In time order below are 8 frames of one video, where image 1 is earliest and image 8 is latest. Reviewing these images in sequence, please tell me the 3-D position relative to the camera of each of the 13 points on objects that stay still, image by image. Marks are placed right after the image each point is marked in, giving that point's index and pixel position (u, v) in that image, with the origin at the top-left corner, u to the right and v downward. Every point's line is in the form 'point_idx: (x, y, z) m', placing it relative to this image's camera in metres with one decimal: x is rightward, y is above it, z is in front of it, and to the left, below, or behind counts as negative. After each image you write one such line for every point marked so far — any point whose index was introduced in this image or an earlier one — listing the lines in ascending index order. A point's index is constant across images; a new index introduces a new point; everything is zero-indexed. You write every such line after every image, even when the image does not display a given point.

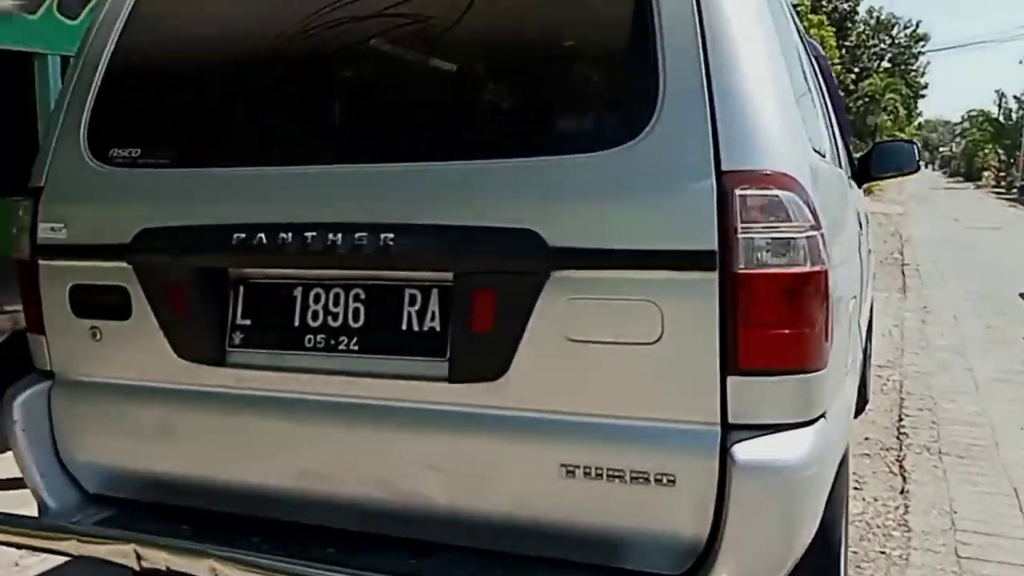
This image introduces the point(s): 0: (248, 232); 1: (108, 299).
0: (-0.6, +0.1, +2.1) m
1: (-1.1, 0.0, +2.3) m
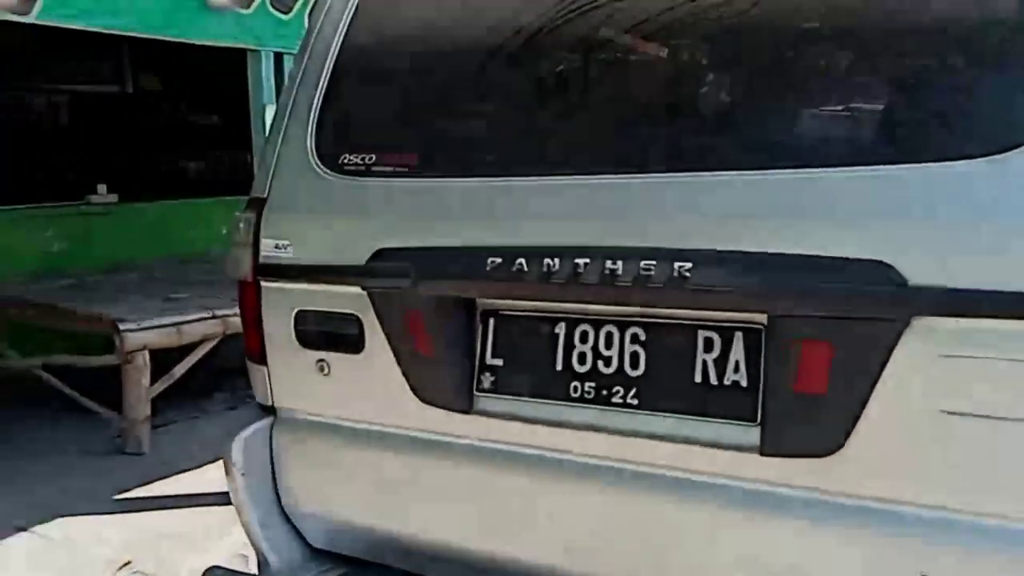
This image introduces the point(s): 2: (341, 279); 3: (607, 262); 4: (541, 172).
0: (0.0, +0.1, +1.7) m
1: (-0.4, -0.1, +2.0) m
2: (-0.4, 0.0, +2.0) m
3: (+0.2, 0.0, +1.6) m
4: (+0.1, +0.2, +1.8) m
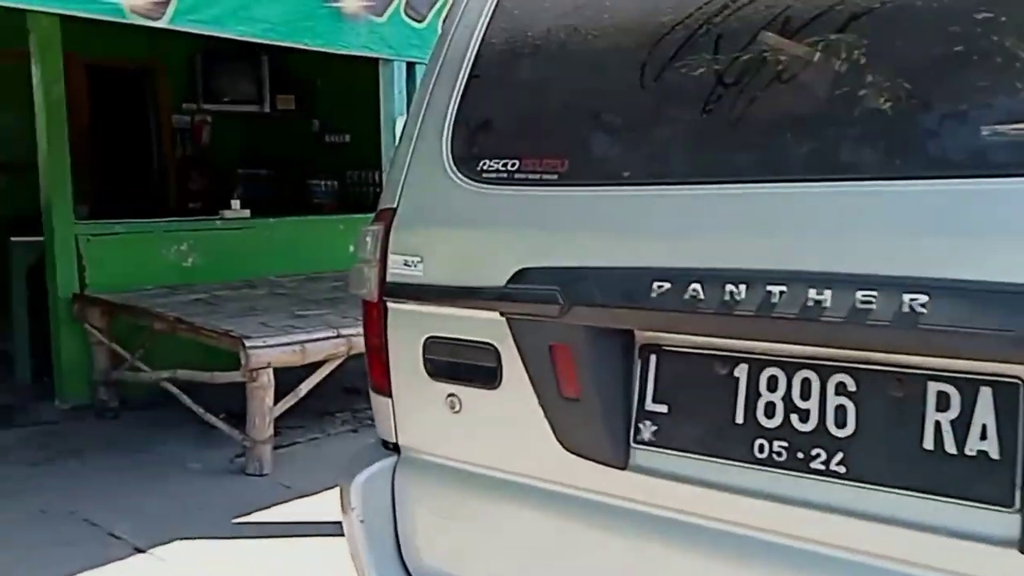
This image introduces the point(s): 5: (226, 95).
0: (+0.3, 0.0, +1.4) m
1: (-0.1, -0.2, +1.8) m
2: (-0.1, 0.0, +1.7) m
3: (+0.4, 0.0, +1.3) m
4: (+0.4, +0.2, +1.5) m
5: (-2.7, +1.8, +8.3) m
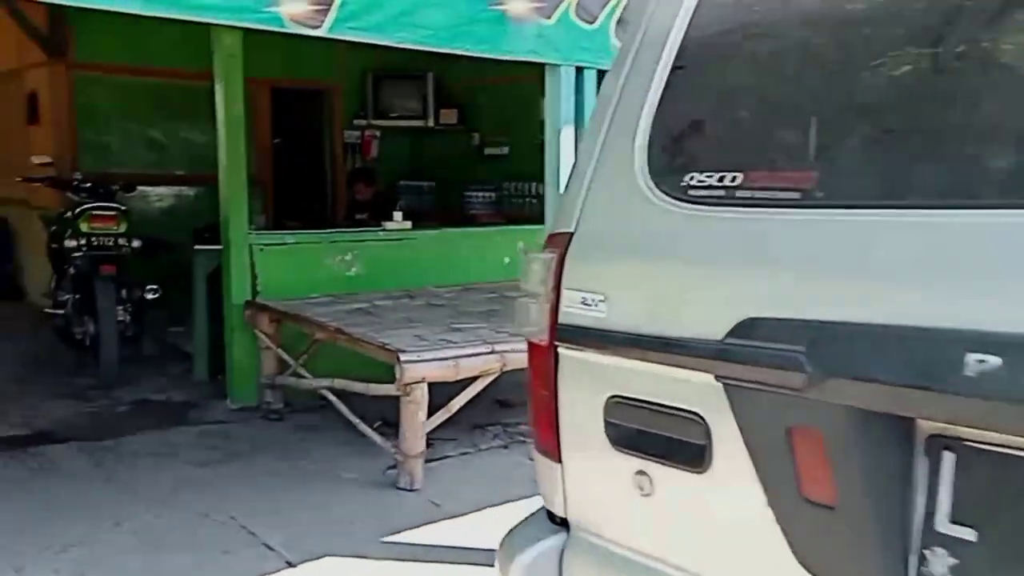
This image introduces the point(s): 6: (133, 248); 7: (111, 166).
0: (+0.5, -0.1, +1.0) m
1: (+0.2, -0.2, +1.4) m
2: (+0.3, -0.1, +1.3) m
3: (+0.7, -0.1, +0.8) m
4: (+0.6, +0.1, +1.0) m
5: (-1.1, +1.7, +8.2) m
6: (-2.2, +0.2, +5.0) m
7: (-3.4, +1.1, +7.6) m
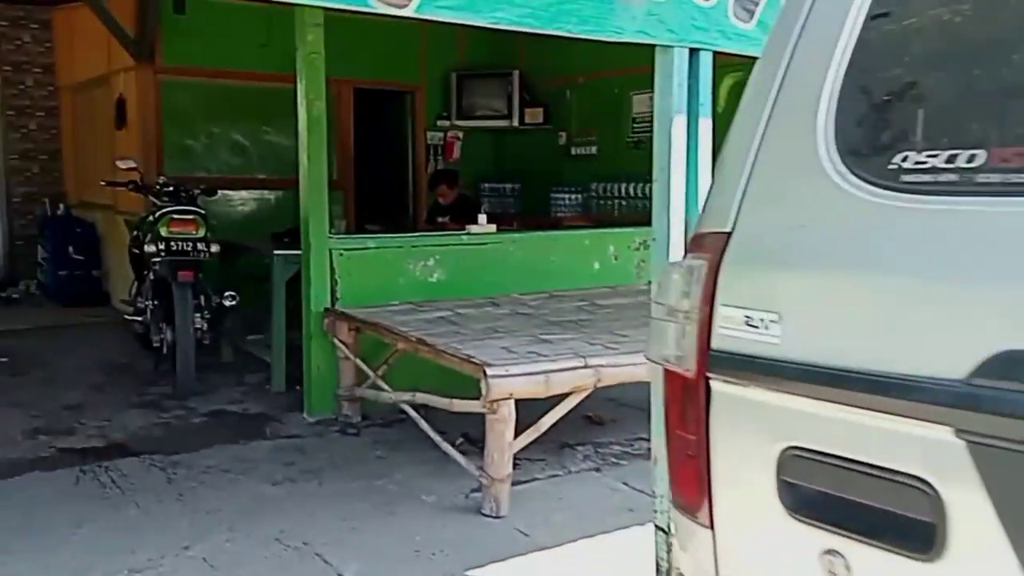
0: (+0.7, -0.1, +0.6) m
1: (+0.4, -0.3, +1.0) m
2: (+0.4, -0.1, +1.0) m
3: (+0.8, -0.1, +0.4) m
4: (+0.8, +0.1, +0.6) m
5: (-0.3, +1.6, +8.0) m
6: (-1.7, +0.2, +4.9) m
7: (-2.7, +1.0, +7.5) m
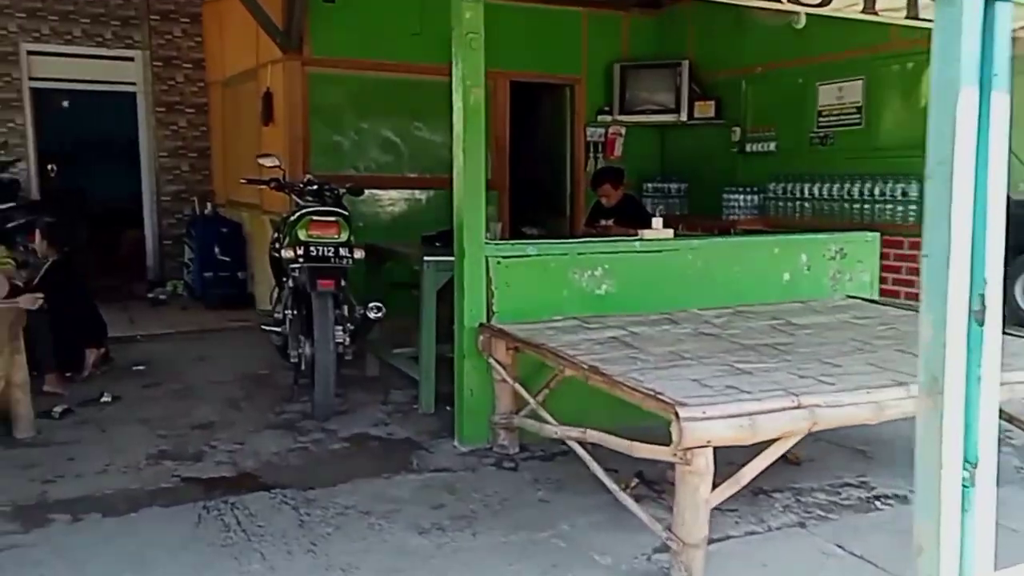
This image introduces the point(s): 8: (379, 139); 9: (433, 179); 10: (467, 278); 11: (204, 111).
0: (+0.9, -0.2, -0.2) m
1: (+0.7, -0.3, +0.2) m
2: (+0.7, -0.2, +0.2) m
3: (+1.0, -0.2, -0.4) m
4: (+1.0, 0.0, -0.3) m
5: (+1.1, +1.5, +7.2) m
6: (-0.8, +0.1, +4.4) m
7: (-1.4, +1.0, +7.2) m
8: (-1.1, +1.2, +7.2) m
9: (-0.7, +0.9, +7.4) m
10: (-0.2, 0.0, +4.1) m
11: (-3.3, +1.9, +9.5) m
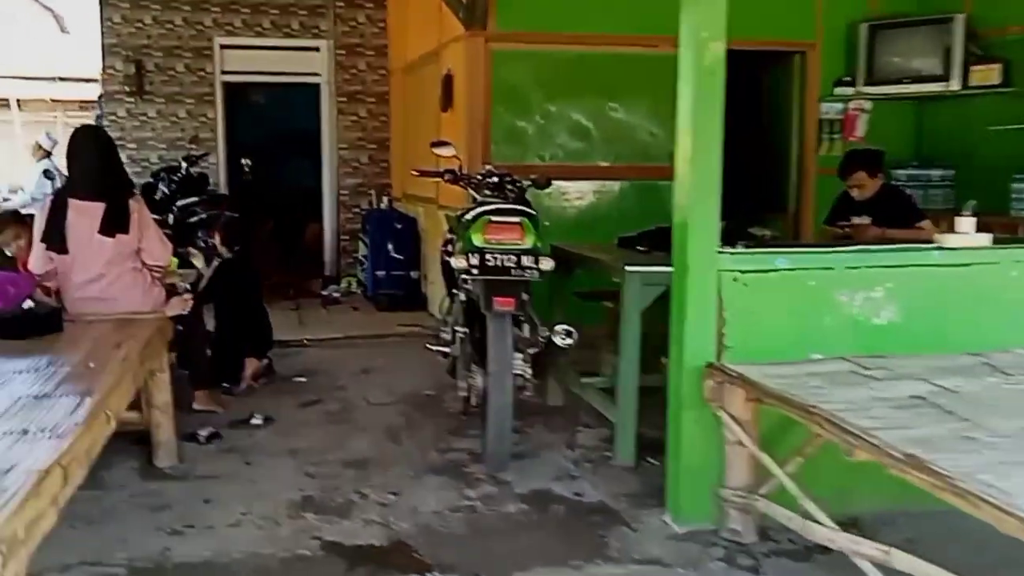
0: (+0.8, -0.3, -1.4) m
1: (+0.7, -0.4, -0.9) m
2: (+0.7, -0.3, -1.0) m
3: (+0.8, -0.3, -1.6) m
4: (+0.9, -0.1, -1.5) m
5: (+2.5, +1.4, +5.8) m
6: (+0.1, +0.1, +3.4) m
7: (+0.1, +0.9, +6.3) m
8: (+0.4, +1.2, +6.3) m
9: (+0.9, +0.9, +6.4) m
10: (+0.6, 0.0, +3.0) m
11: (-1.3, +1.9, +9.0) m
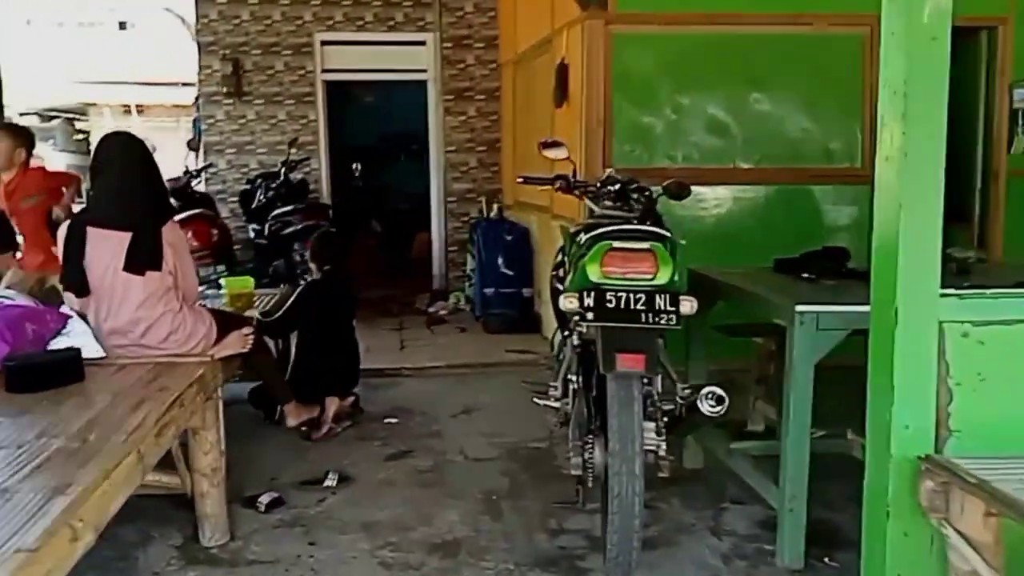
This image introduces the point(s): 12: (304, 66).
0: (+0.5, -0.4, -2.3) m
1: (+0.5, -0.6, -1.8) m
2: (+0.5, -0.5, -1.9) m
3: (+0.6, -0.5, -2.5) m
4: (+0.6, -0.3, -2.4) m
5: (+3.2, +1.3, +4.6) m
6: (+0.5, -0.1, +2.6) m
7: (+0.9, +0.8, +5.4) m
8: (+1.2, +1.0, +5.4) m
9: (+1.6, +0.7, +5.4) m
10: (+0.9, -0.2, +2.1) m
11: (-0.2, +1.8, +8.3) m
12: (-1.9, +2.1, +8.2) m
